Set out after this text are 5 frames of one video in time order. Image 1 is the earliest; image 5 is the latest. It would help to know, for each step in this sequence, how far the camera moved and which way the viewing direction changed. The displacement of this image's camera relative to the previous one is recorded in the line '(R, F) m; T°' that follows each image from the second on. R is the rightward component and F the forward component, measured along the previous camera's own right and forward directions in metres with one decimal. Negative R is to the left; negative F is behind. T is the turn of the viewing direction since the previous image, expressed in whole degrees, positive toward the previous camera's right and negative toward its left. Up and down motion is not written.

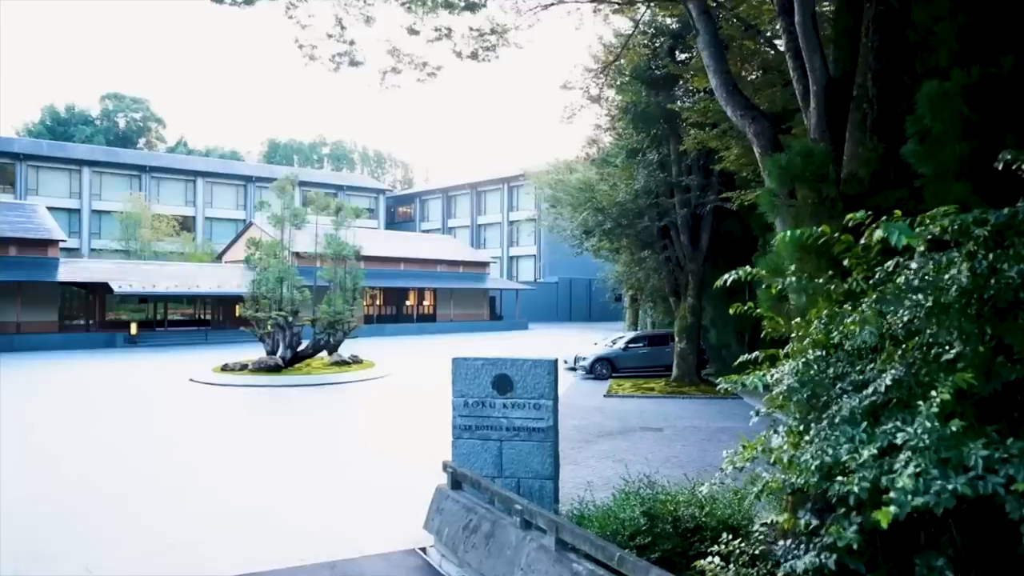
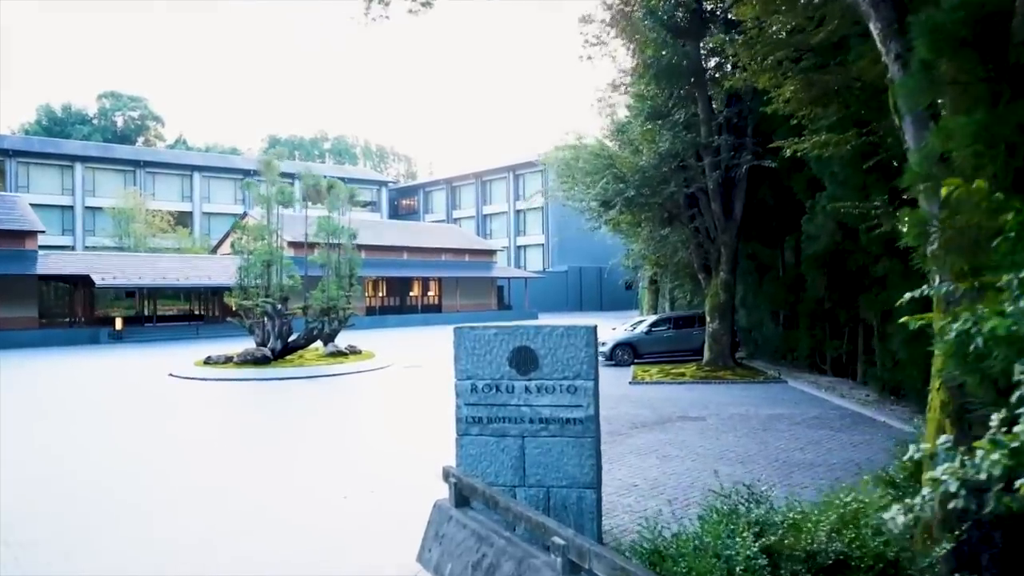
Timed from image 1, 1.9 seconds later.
(-0.1, +1.9) m; -1°
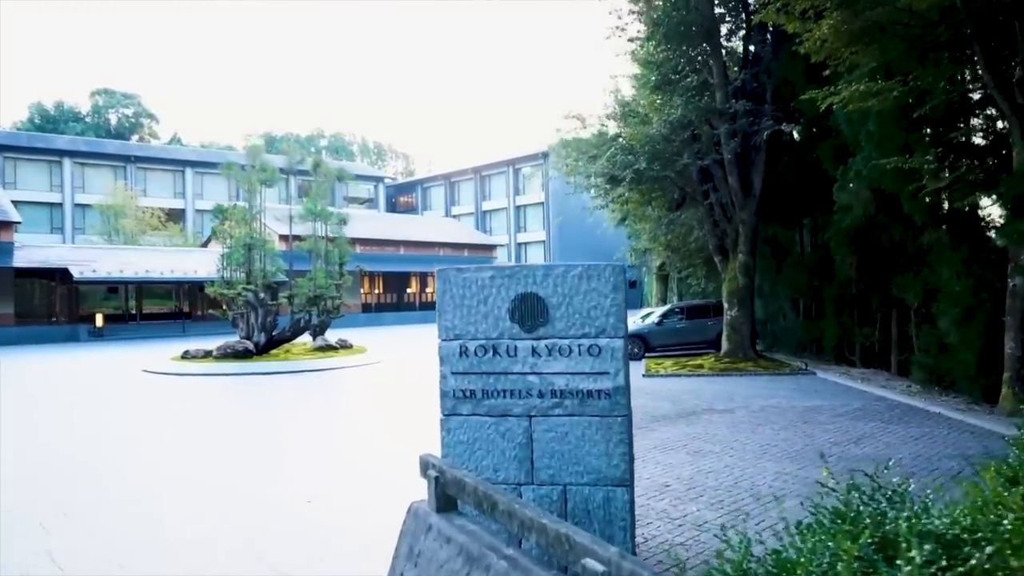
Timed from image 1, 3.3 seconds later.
(0.0, +1.3) m; 0°
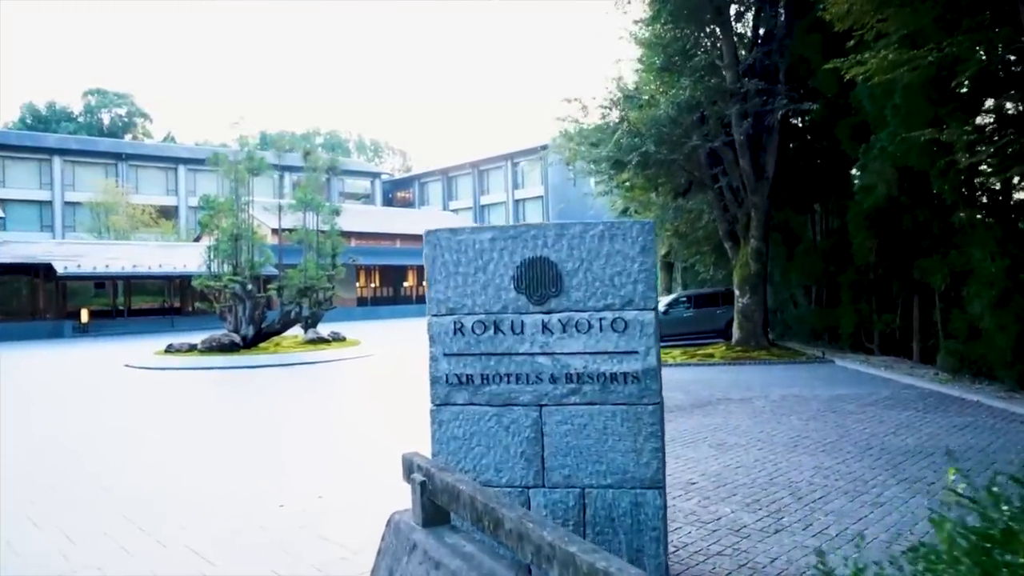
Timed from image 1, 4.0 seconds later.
(0.0, +0.7) m; 0°
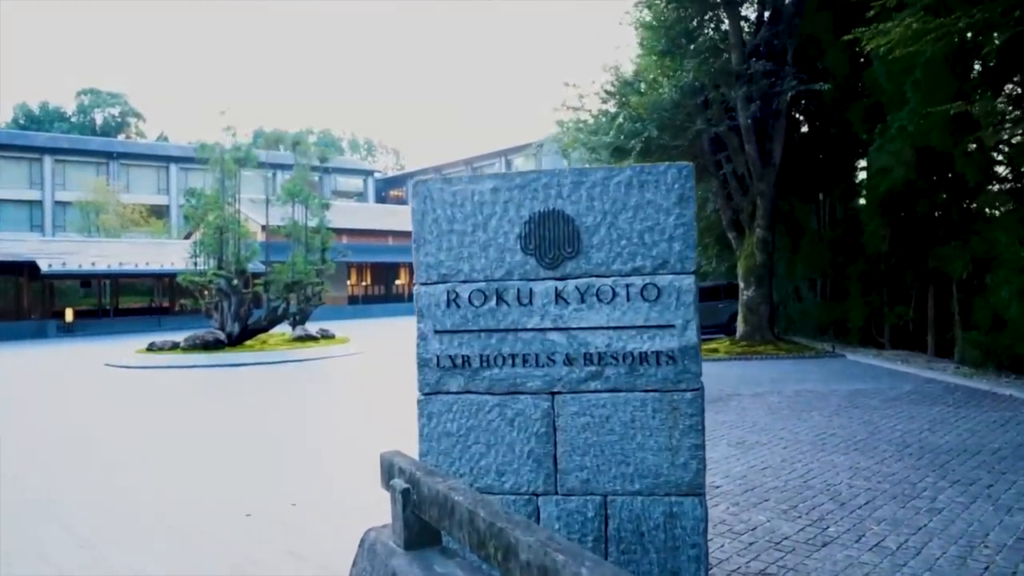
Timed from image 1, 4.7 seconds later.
(0.0, +0.6) m; 0°
